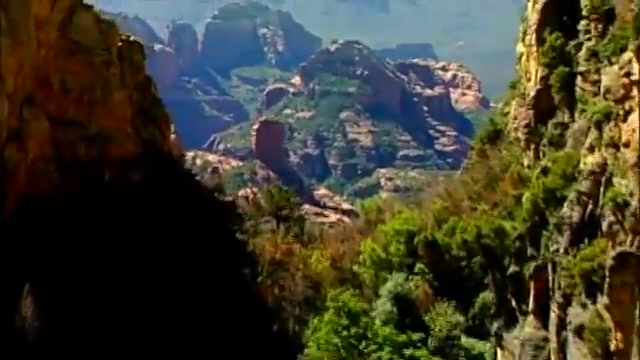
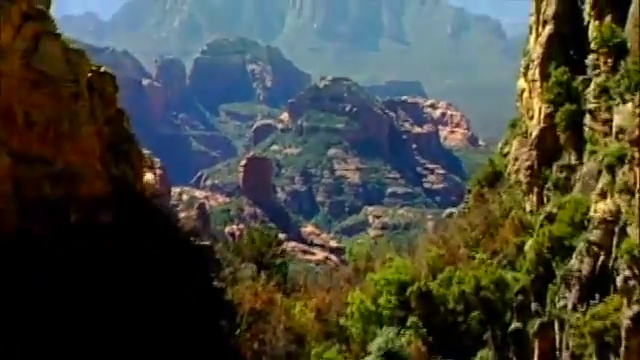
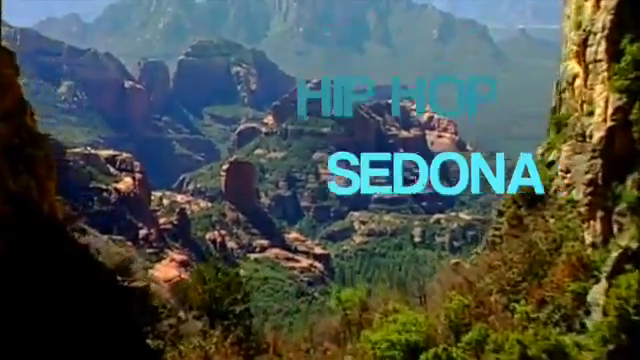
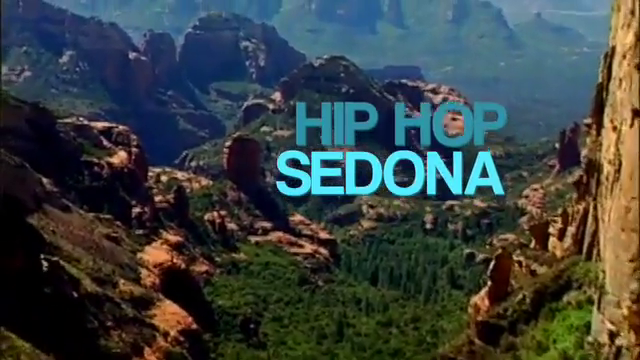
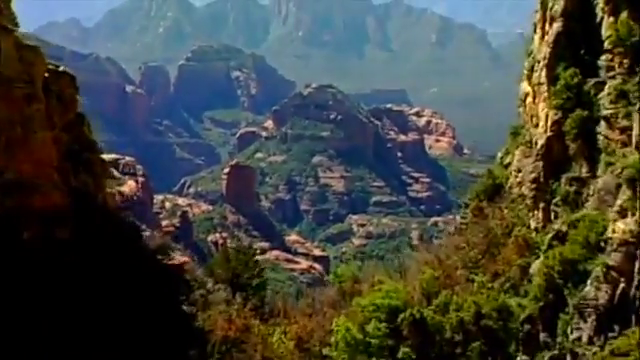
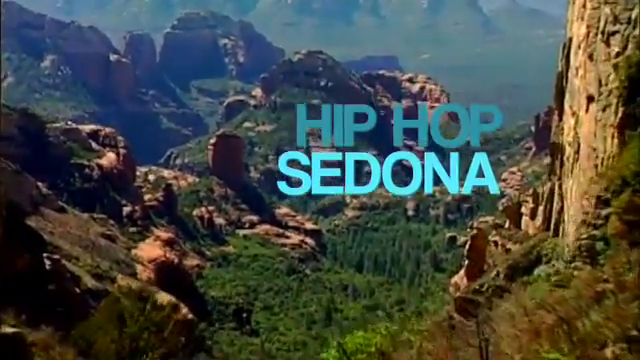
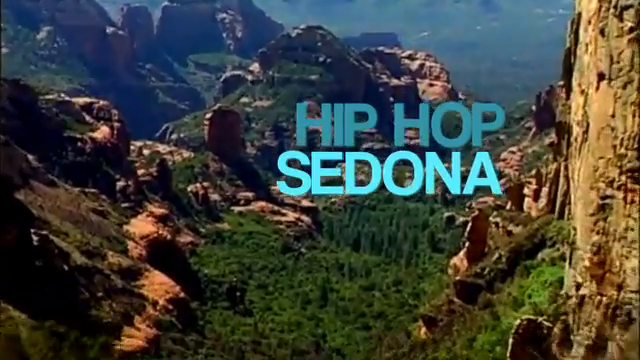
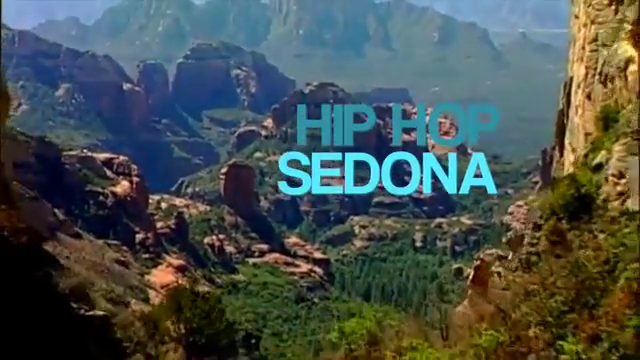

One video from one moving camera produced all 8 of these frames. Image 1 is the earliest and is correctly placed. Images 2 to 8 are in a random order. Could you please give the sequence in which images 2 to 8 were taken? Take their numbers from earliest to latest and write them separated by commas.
2, 5, 3, 8, 6, 7, 4
